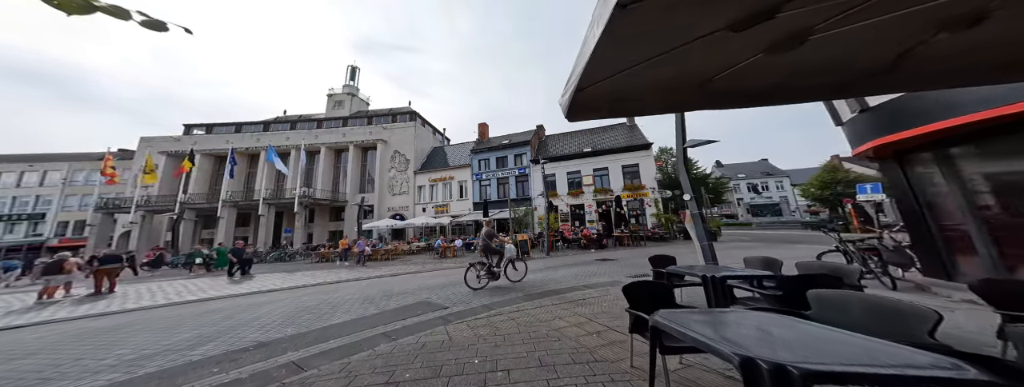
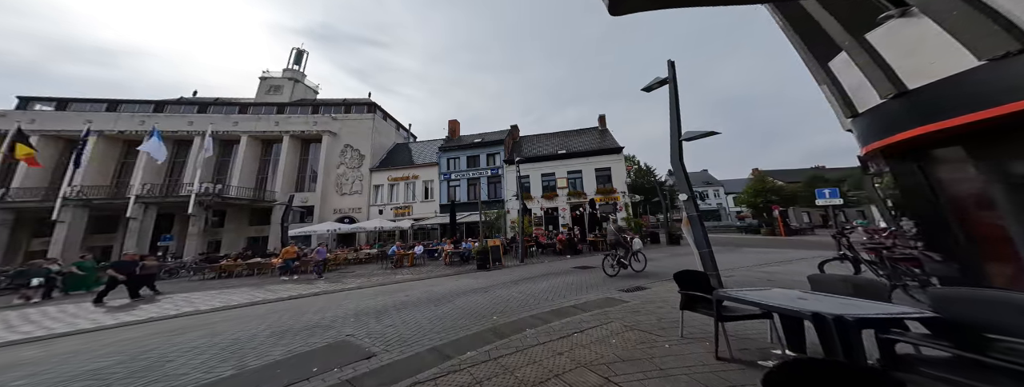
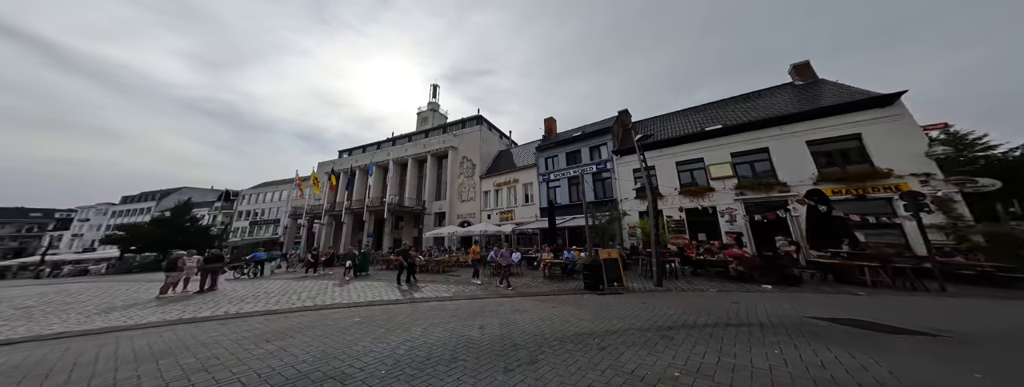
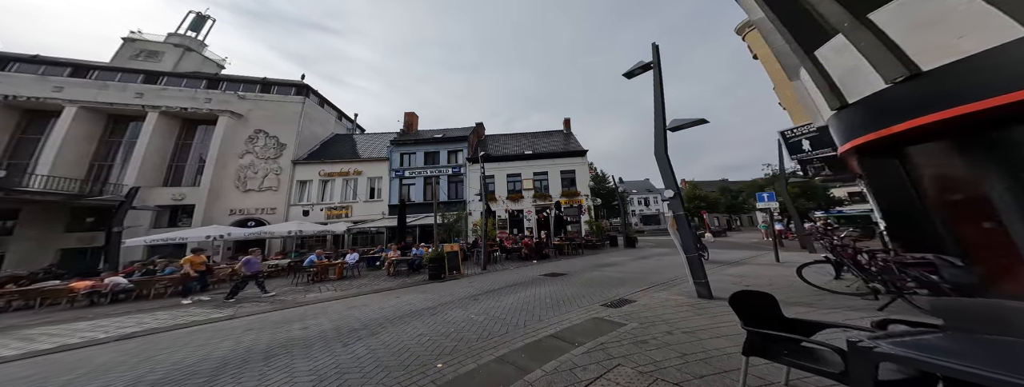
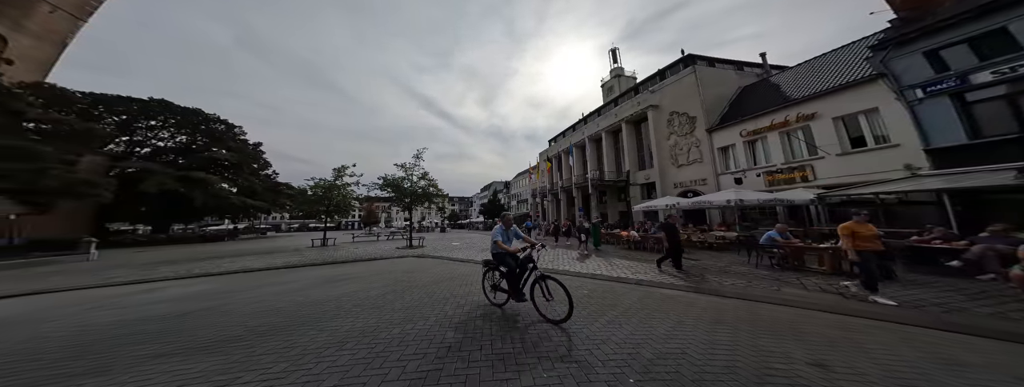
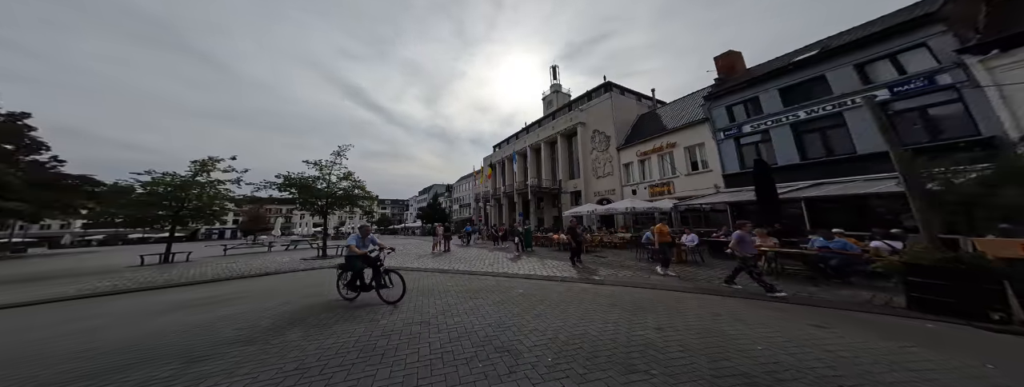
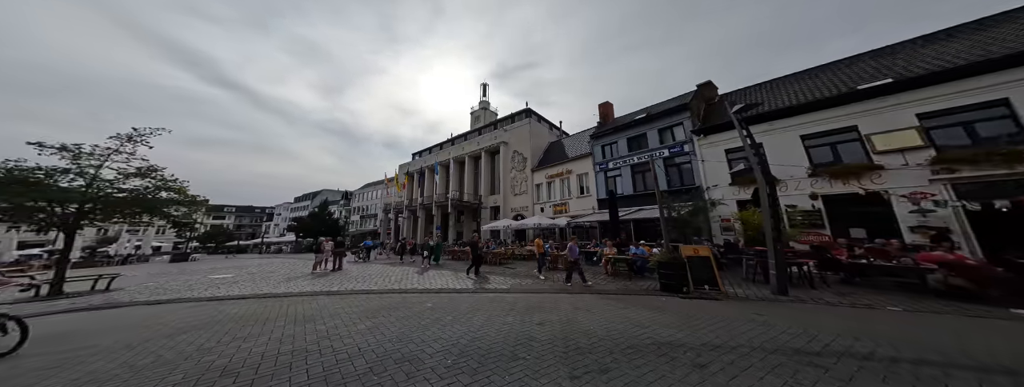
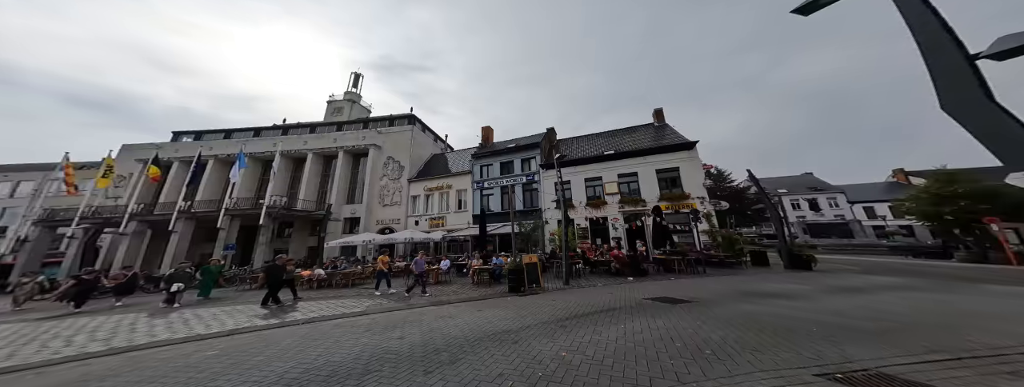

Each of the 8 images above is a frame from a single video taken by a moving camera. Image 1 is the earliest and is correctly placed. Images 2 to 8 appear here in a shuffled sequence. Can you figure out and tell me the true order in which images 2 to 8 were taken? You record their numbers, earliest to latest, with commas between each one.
2, 4, 8, 3, 7, 6, 5
